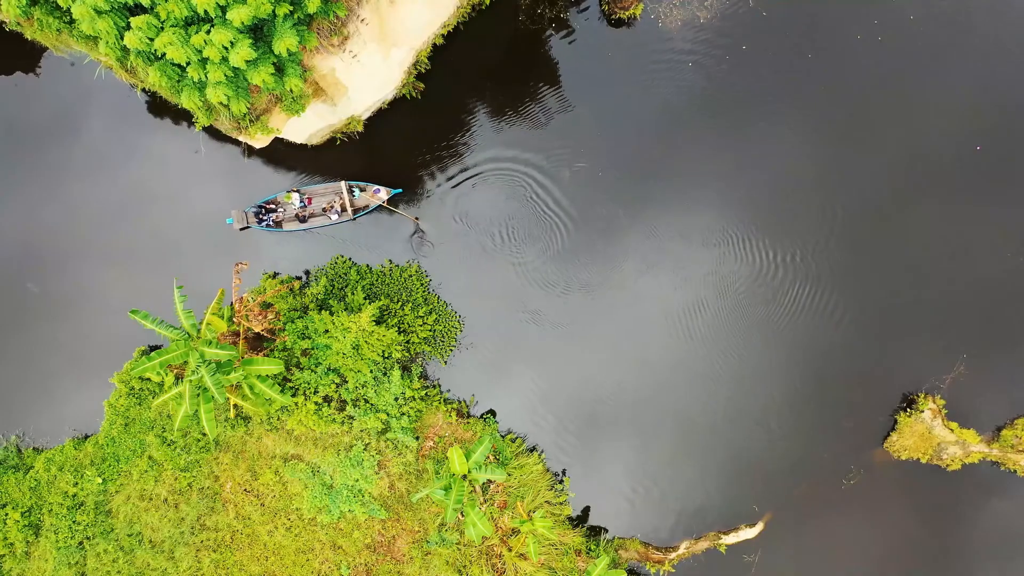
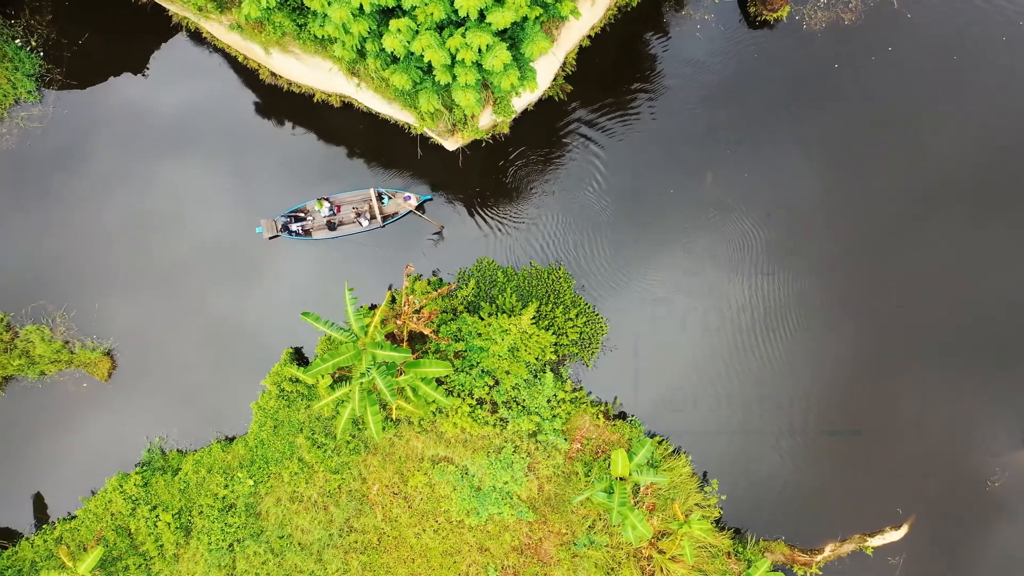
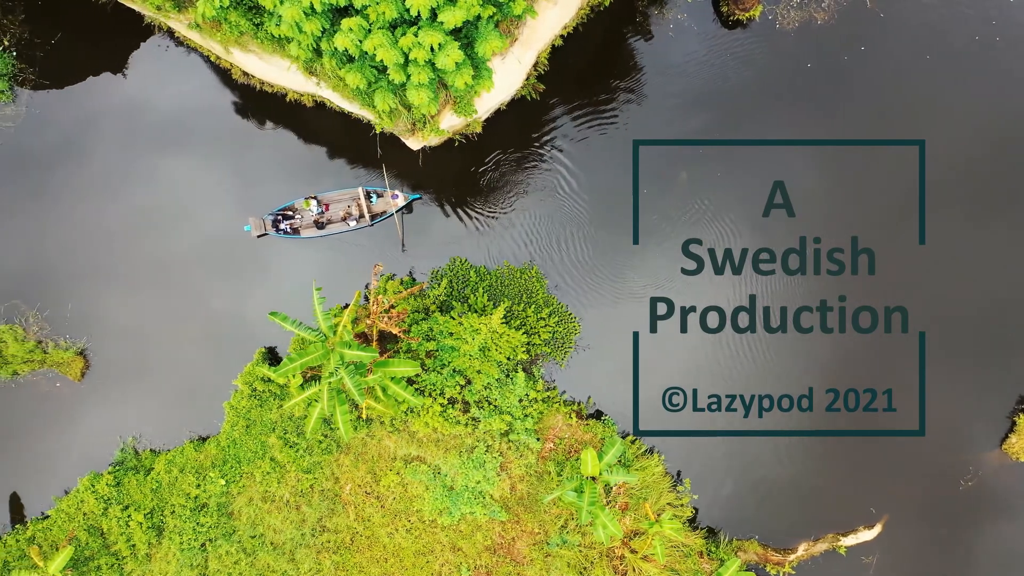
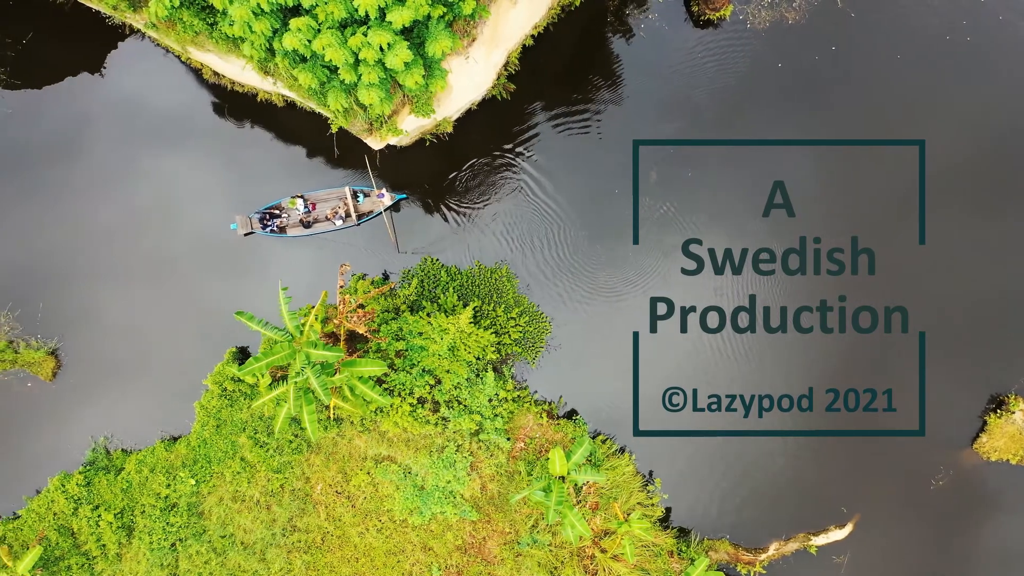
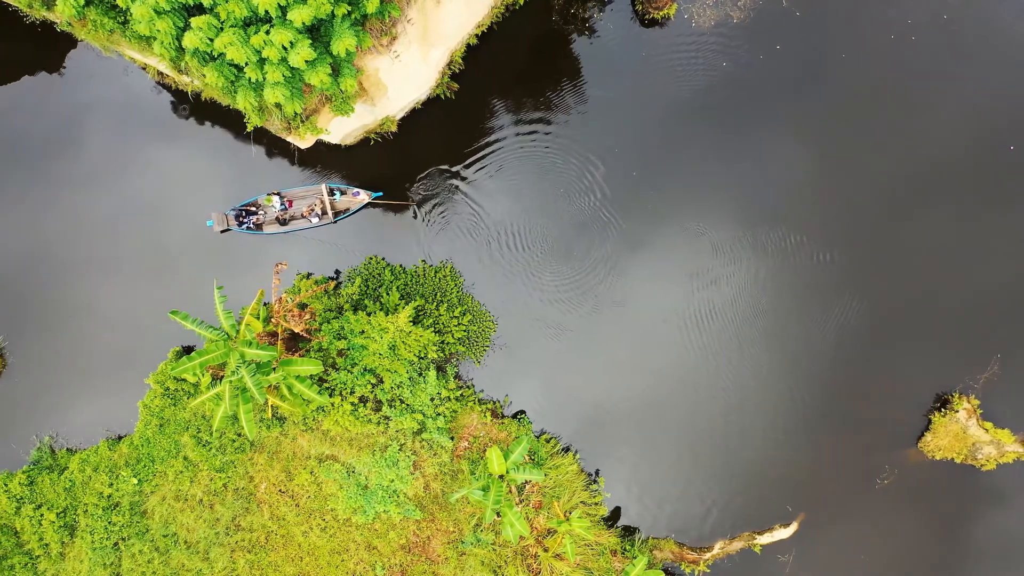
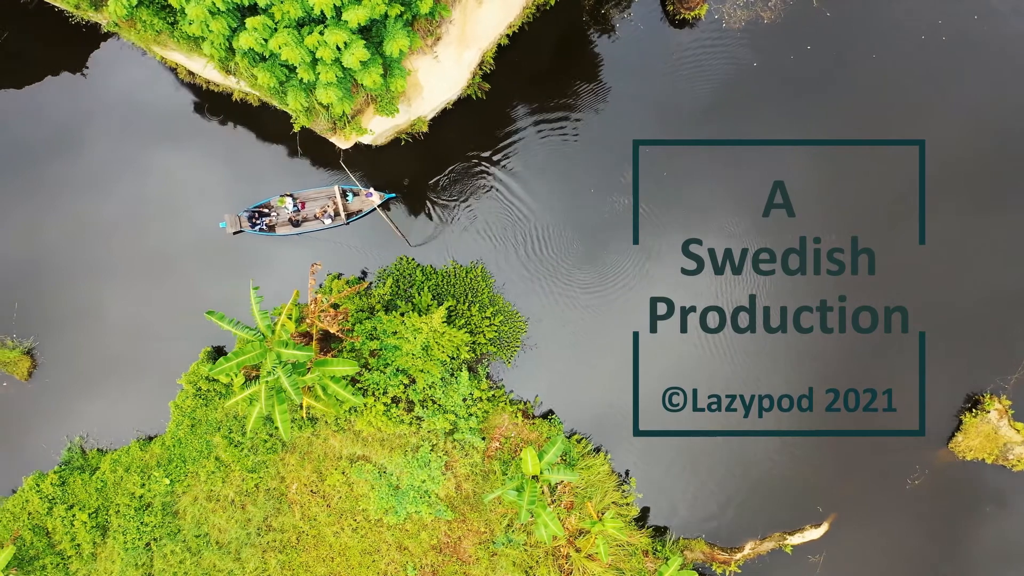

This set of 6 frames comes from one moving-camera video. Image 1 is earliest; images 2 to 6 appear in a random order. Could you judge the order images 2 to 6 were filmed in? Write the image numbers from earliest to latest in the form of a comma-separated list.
5, 6, 4, 3, 2
